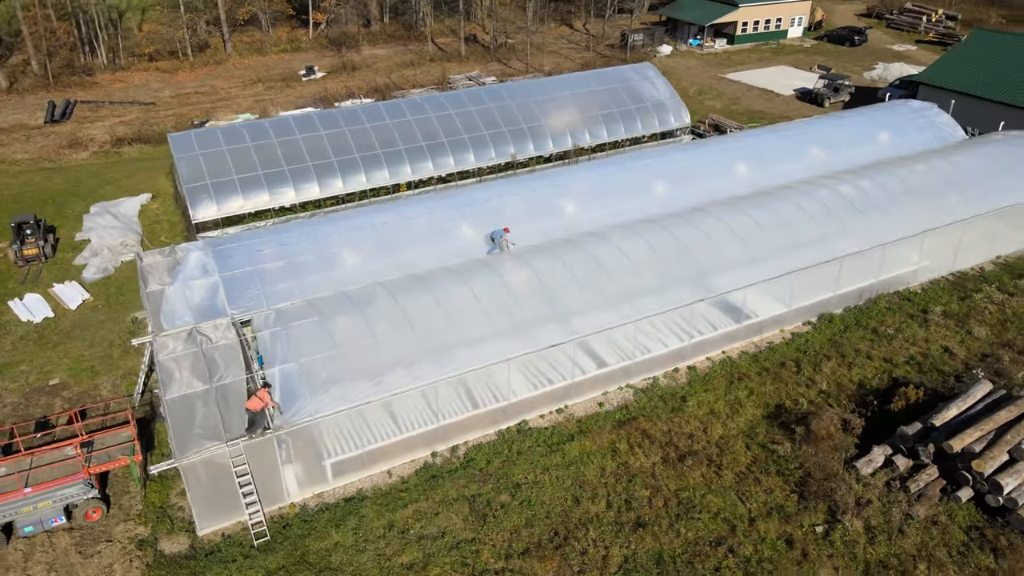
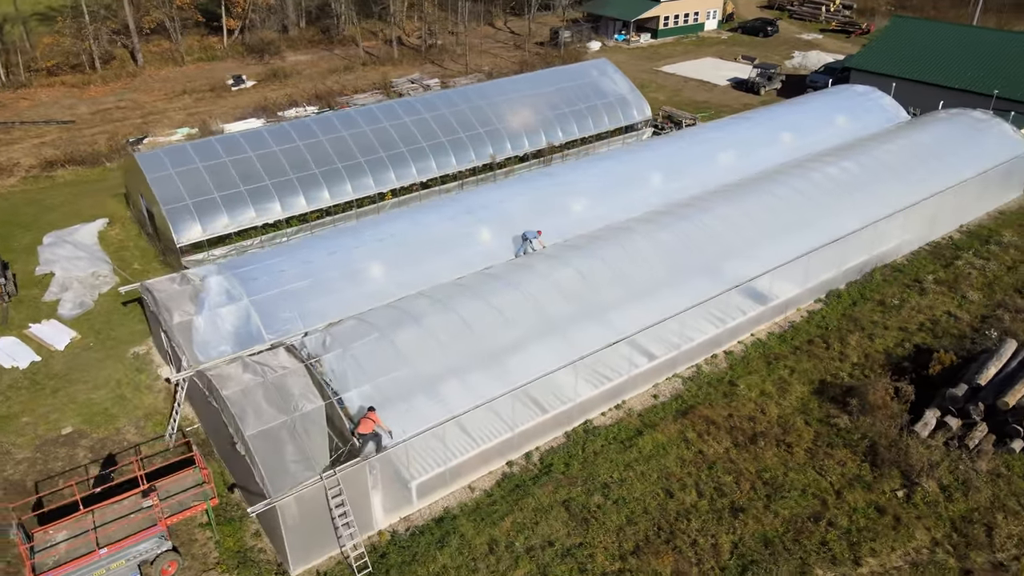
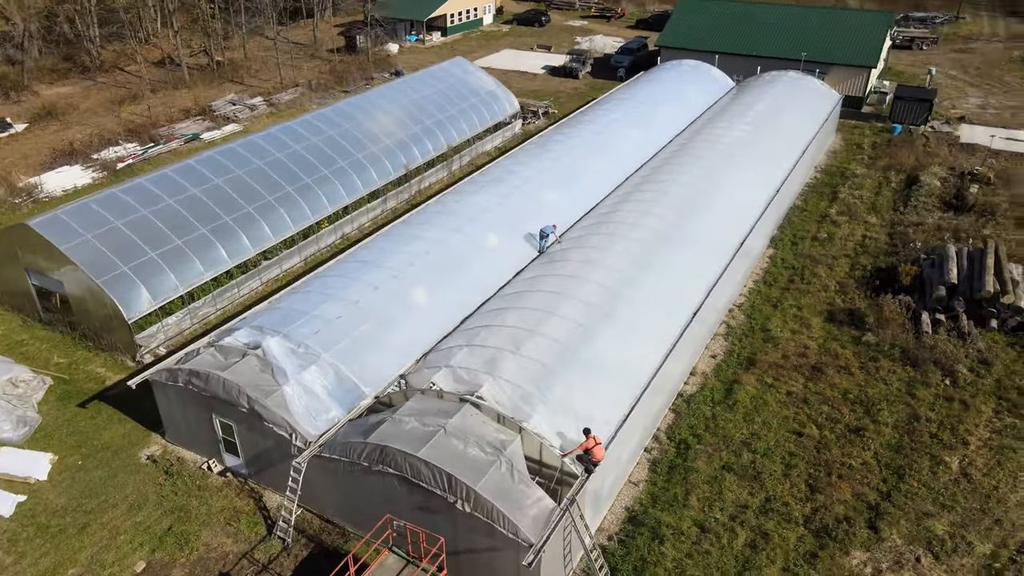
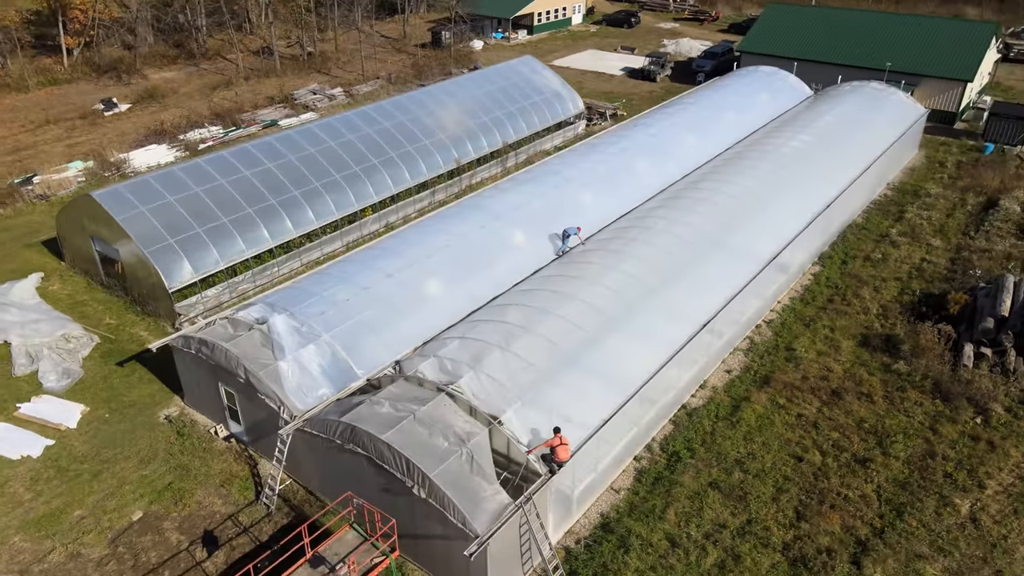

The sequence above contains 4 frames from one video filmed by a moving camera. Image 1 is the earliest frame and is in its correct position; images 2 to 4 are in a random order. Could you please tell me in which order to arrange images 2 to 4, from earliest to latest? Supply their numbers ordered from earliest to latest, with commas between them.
2, 4, 3
